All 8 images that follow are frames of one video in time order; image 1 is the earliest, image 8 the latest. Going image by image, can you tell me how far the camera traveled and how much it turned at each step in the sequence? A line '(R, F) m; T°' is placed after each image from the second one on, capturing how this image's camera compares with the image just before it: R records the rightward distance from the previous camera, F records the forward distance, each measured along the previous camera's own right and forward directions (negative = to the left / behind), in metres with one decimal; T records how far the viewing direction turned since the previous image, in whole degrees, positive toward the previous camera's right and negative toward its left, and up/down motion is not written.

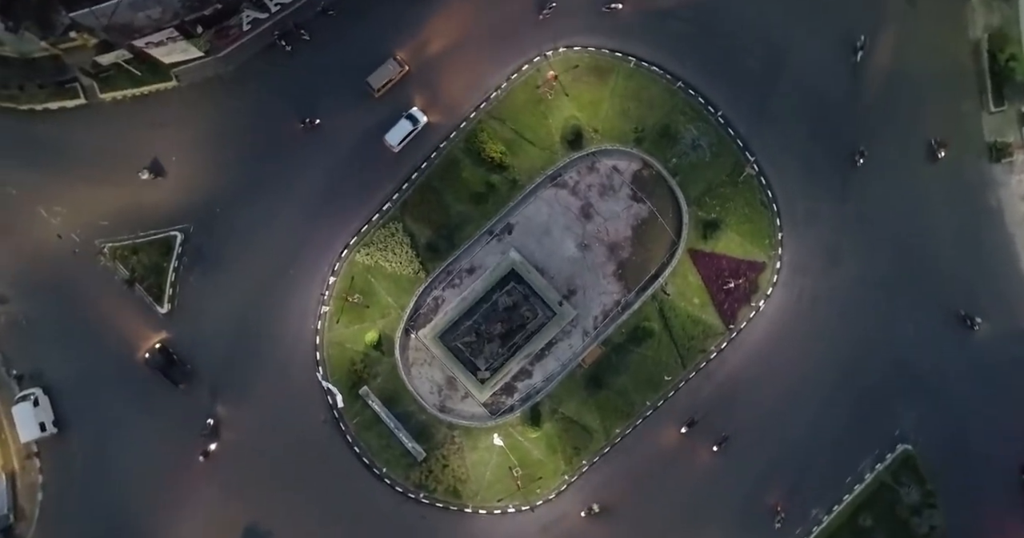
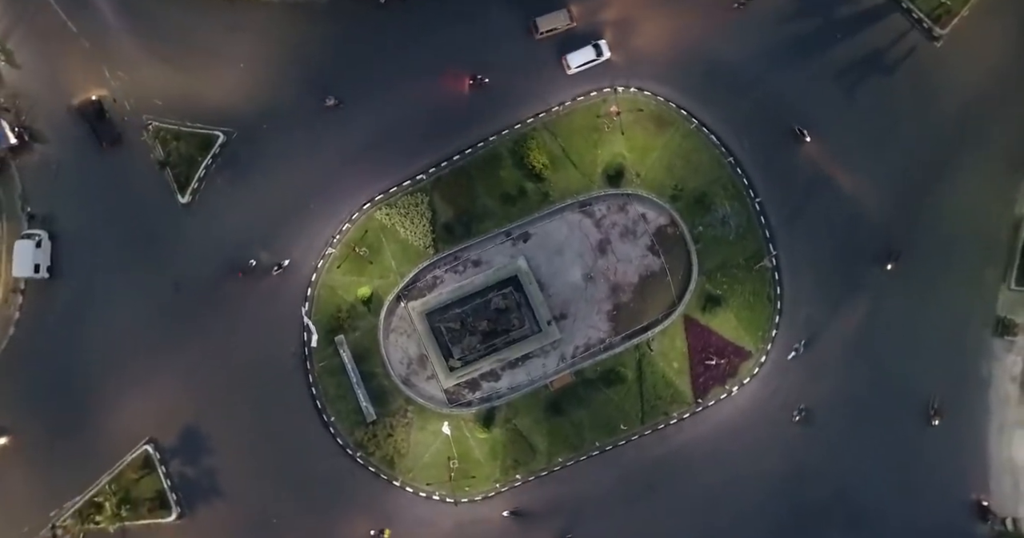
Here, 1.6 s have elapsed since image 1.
(+0.2, -1.2) m; -1°
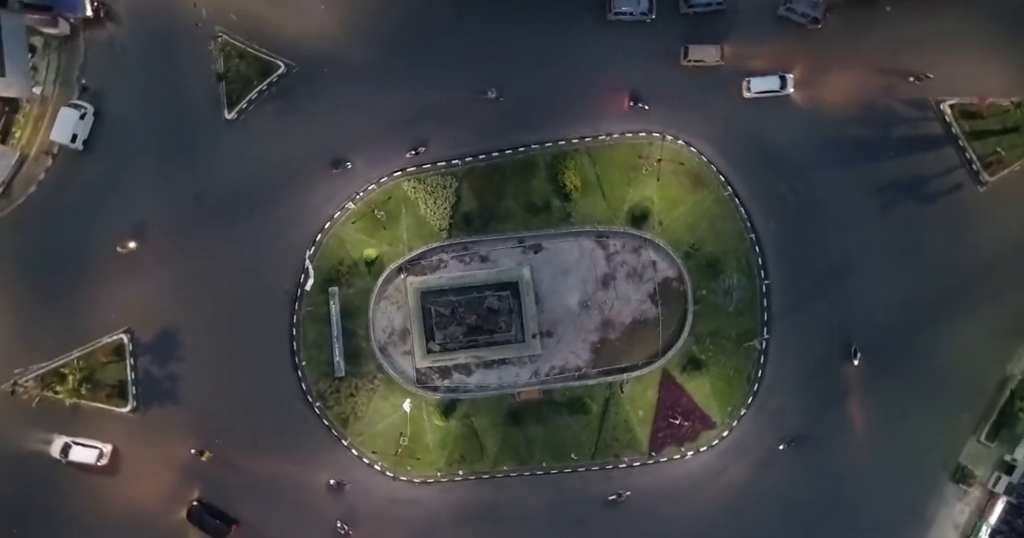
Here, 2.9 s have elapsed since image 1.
(+0.3, -1.0) m; -1°
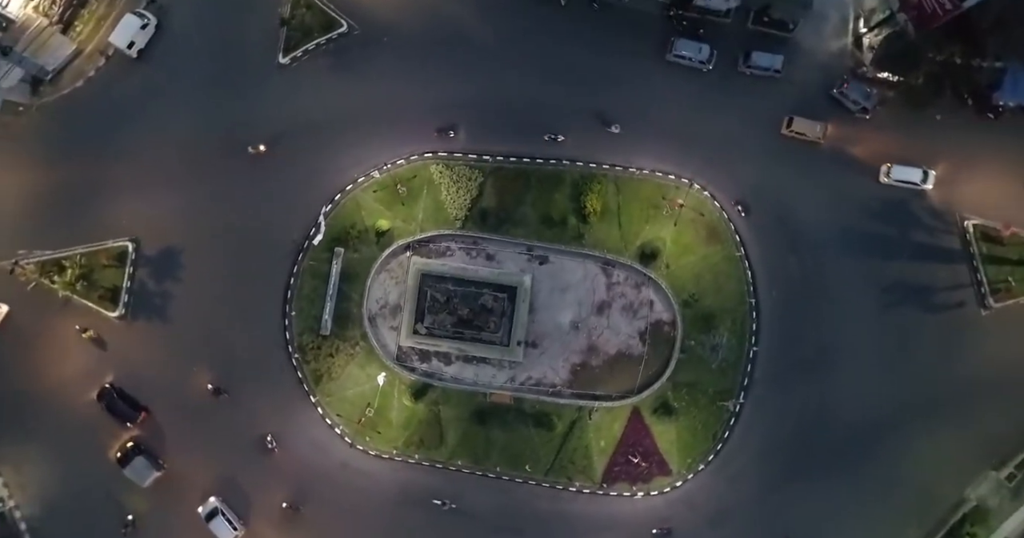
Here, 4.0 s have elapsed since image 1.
(+0.4, -0.8) m; -1°
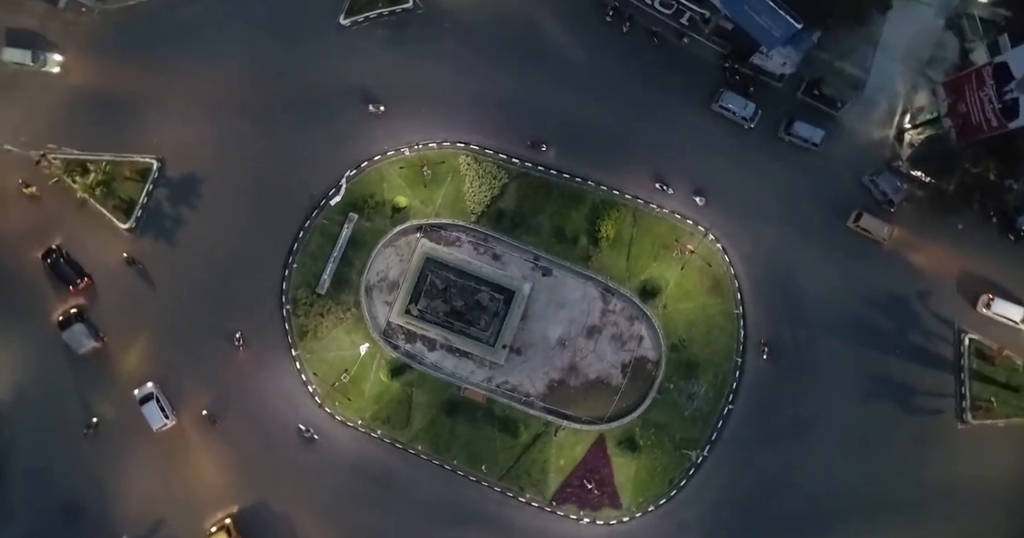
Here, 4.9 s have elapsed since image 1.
(+0.3, -0.7) m; -1°
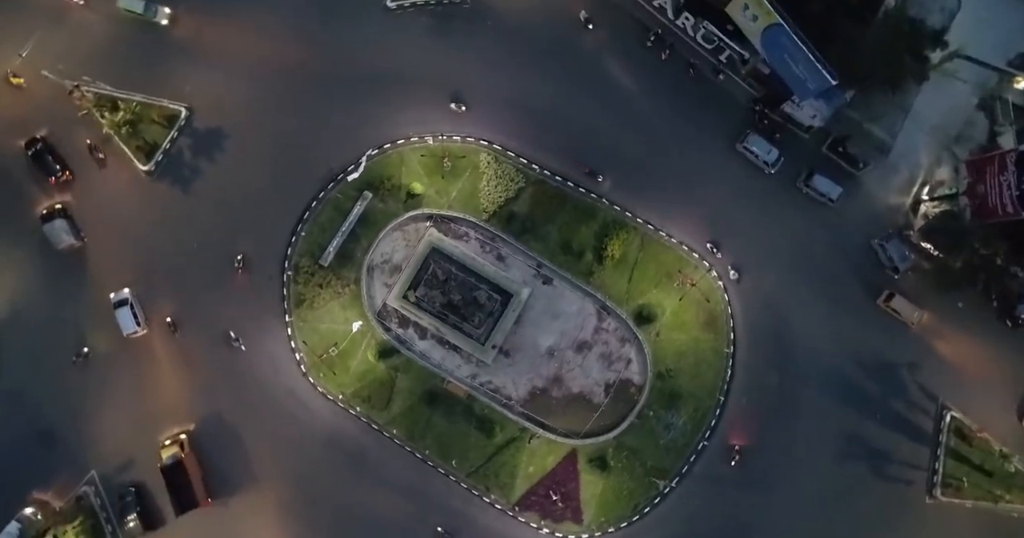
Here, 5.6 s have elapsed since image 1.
(+0.2, -0.5) m; 0°
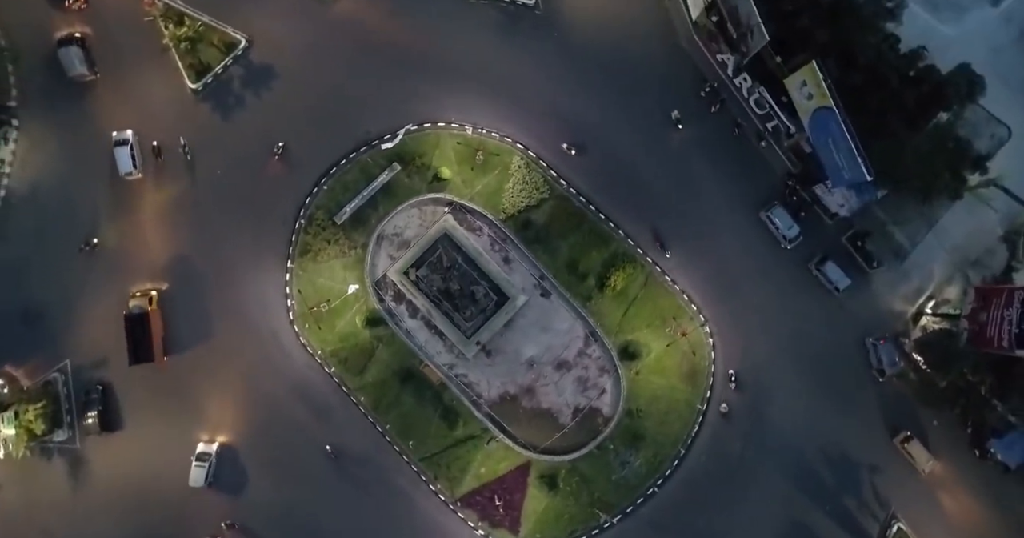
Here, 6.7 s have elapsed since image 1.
(+0.2, -0.7) m; -1°
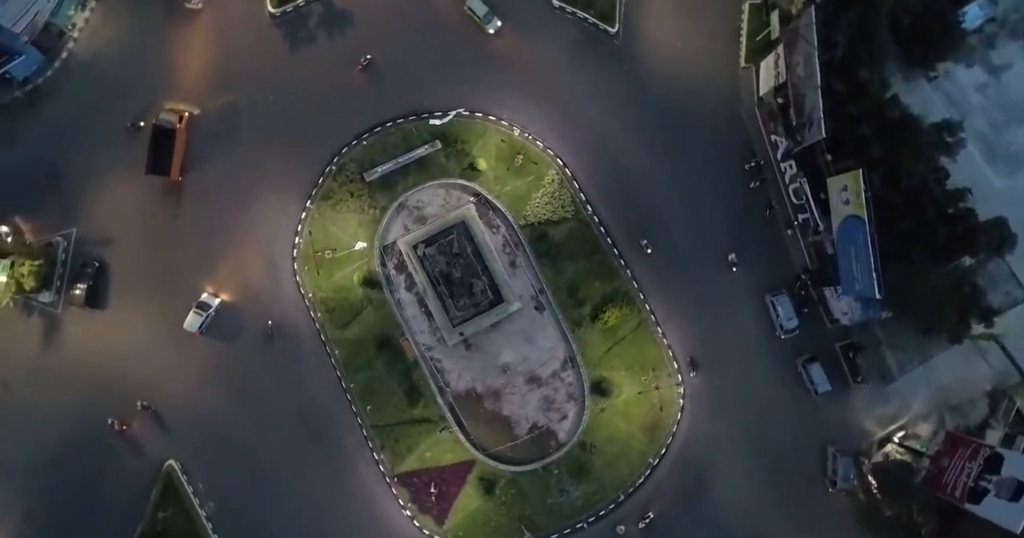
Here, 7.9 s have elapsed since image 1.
(+0.3, -0.8) m; -1°
